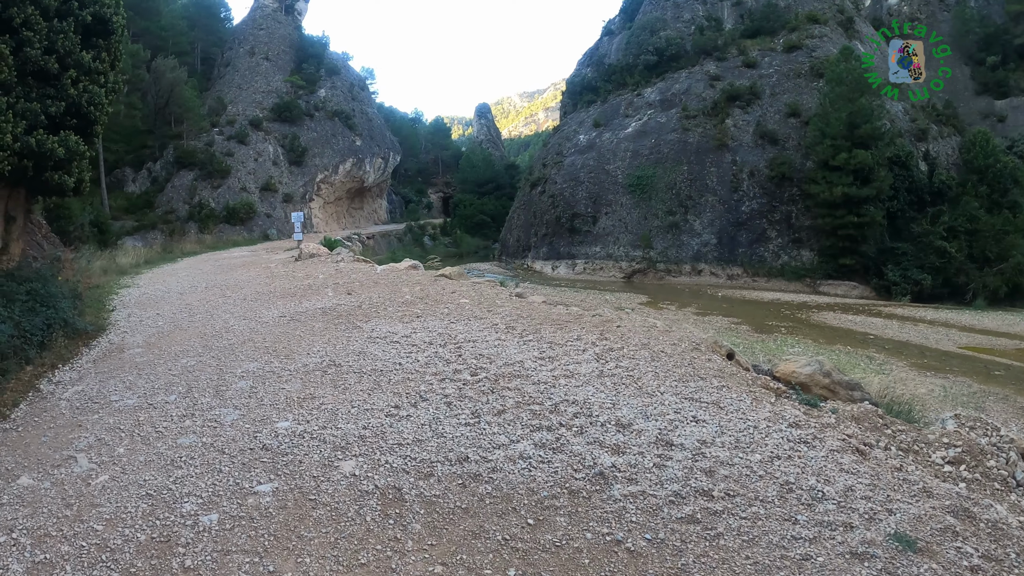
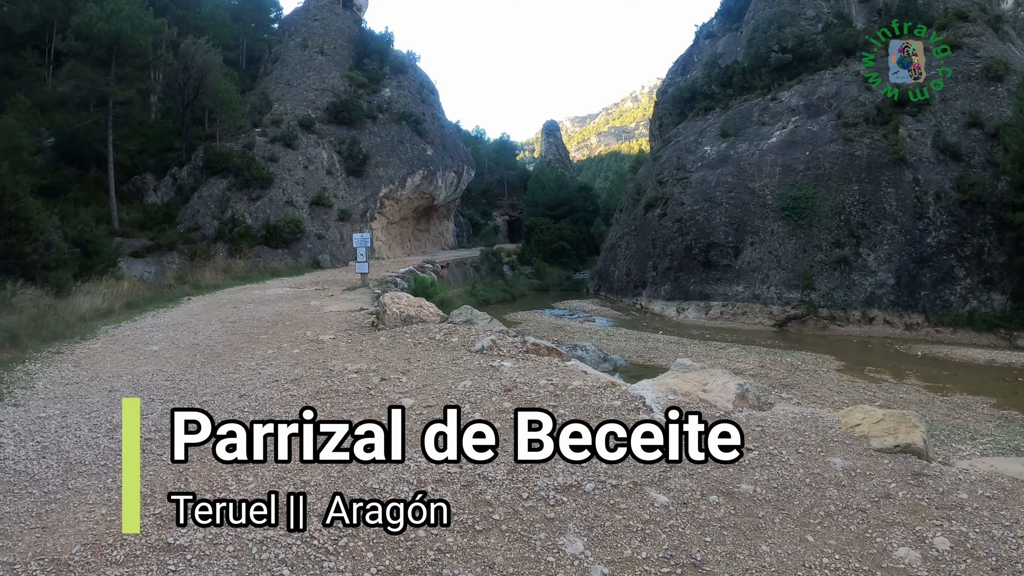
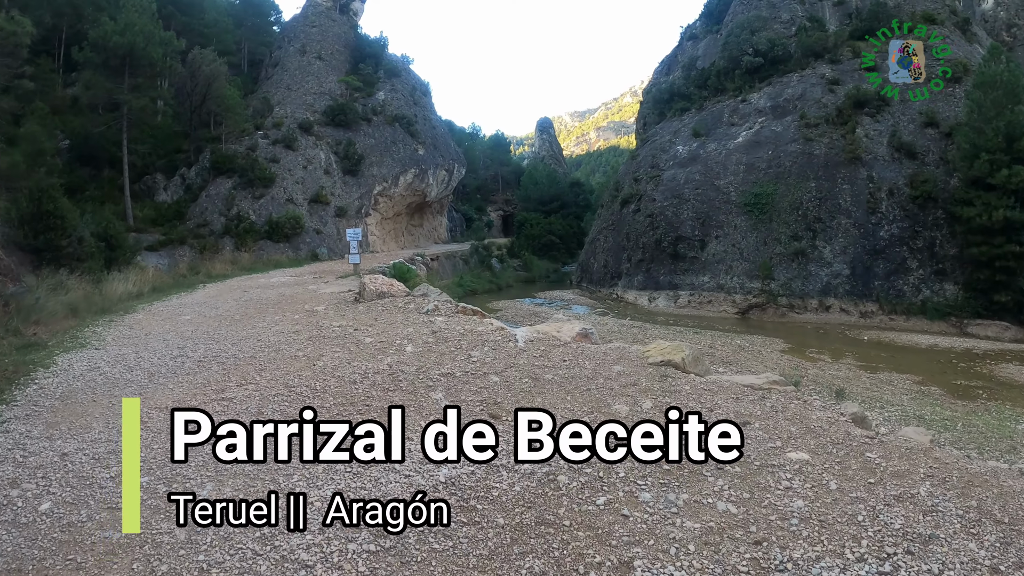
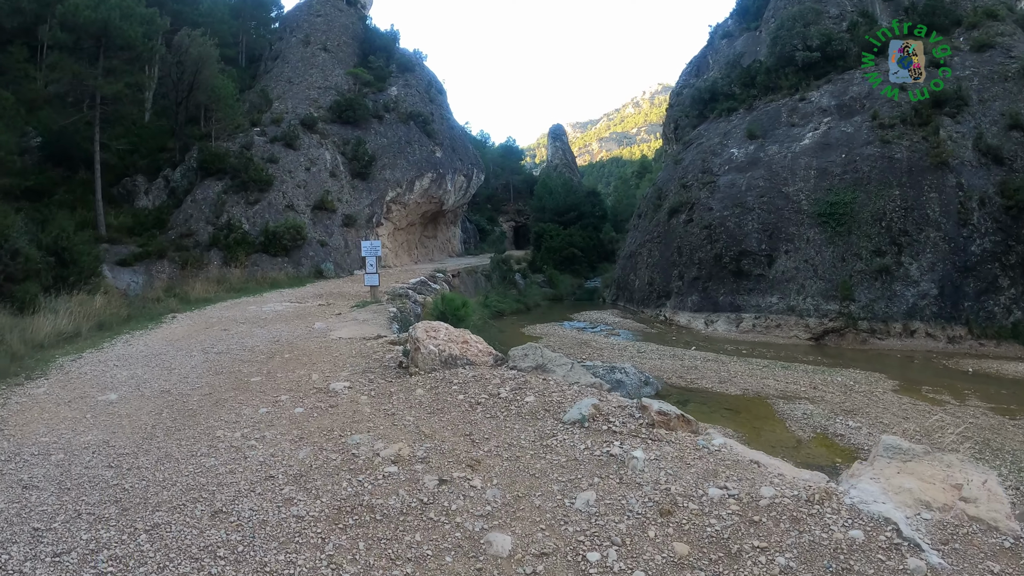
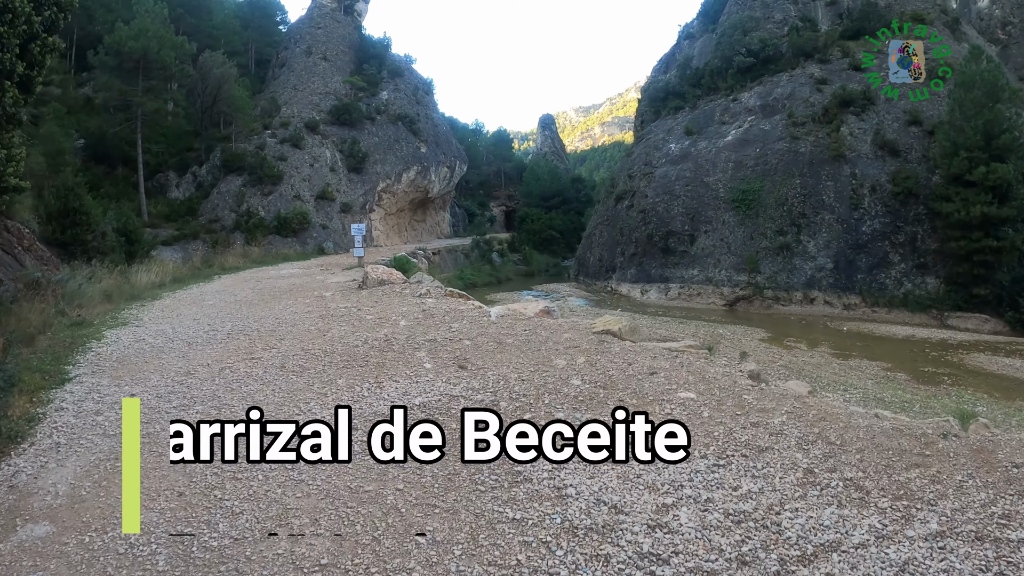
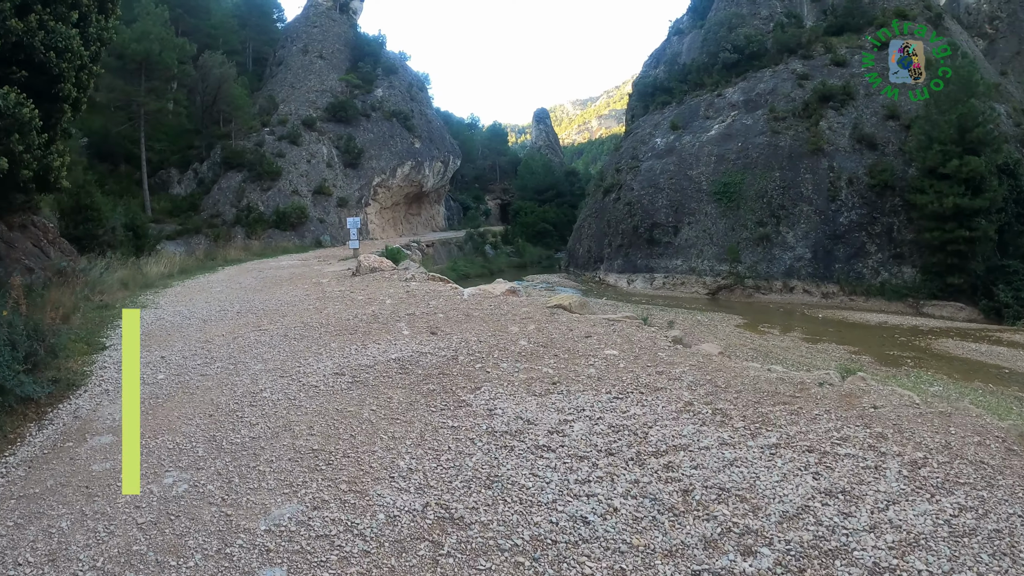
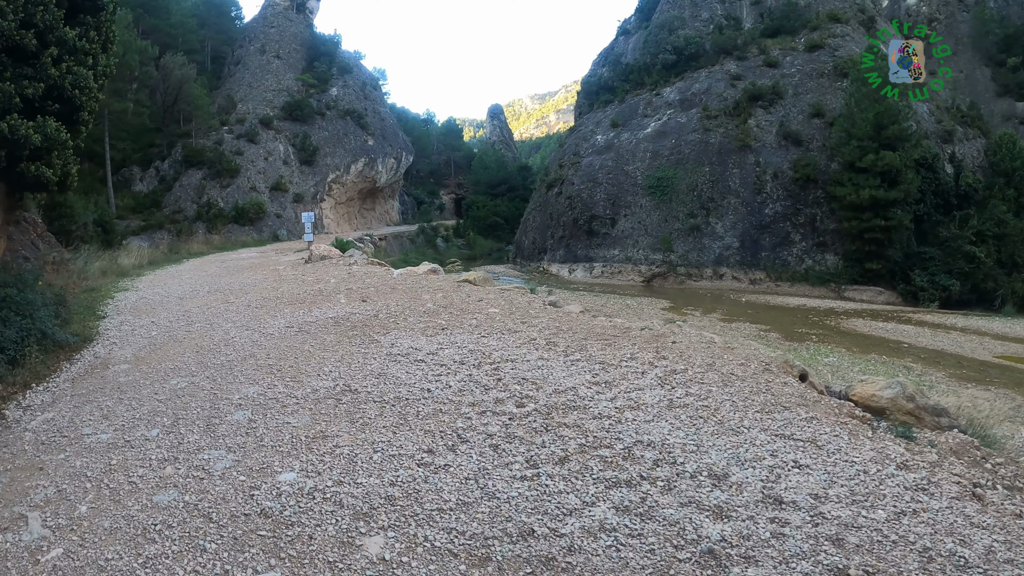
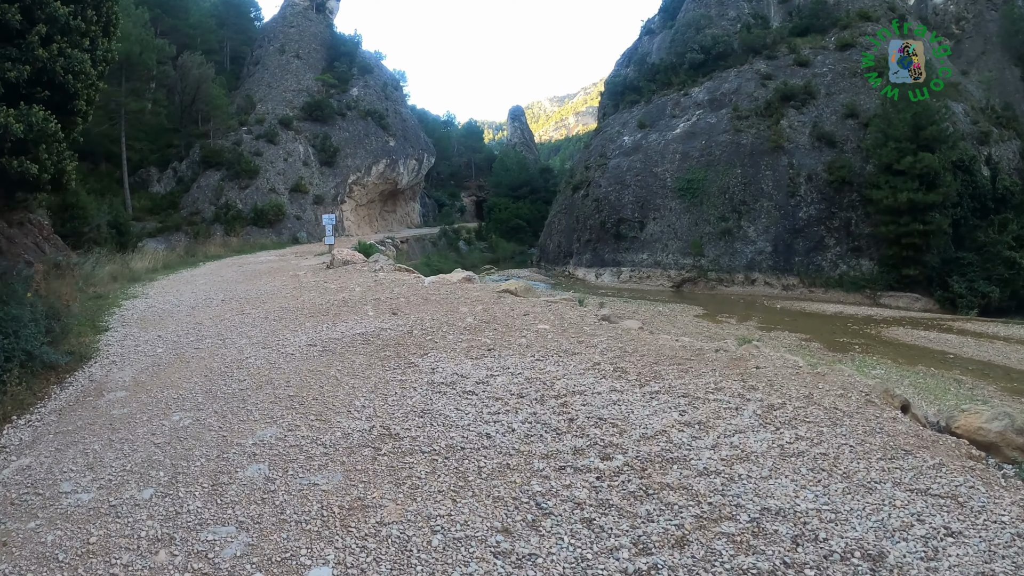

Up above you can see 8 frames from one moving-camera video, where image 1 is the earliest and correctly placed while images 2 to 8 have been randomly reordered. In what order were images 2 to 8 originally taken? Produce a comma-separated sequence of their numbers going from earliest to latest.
7, 8, 6, 5, 3, 2, 4
